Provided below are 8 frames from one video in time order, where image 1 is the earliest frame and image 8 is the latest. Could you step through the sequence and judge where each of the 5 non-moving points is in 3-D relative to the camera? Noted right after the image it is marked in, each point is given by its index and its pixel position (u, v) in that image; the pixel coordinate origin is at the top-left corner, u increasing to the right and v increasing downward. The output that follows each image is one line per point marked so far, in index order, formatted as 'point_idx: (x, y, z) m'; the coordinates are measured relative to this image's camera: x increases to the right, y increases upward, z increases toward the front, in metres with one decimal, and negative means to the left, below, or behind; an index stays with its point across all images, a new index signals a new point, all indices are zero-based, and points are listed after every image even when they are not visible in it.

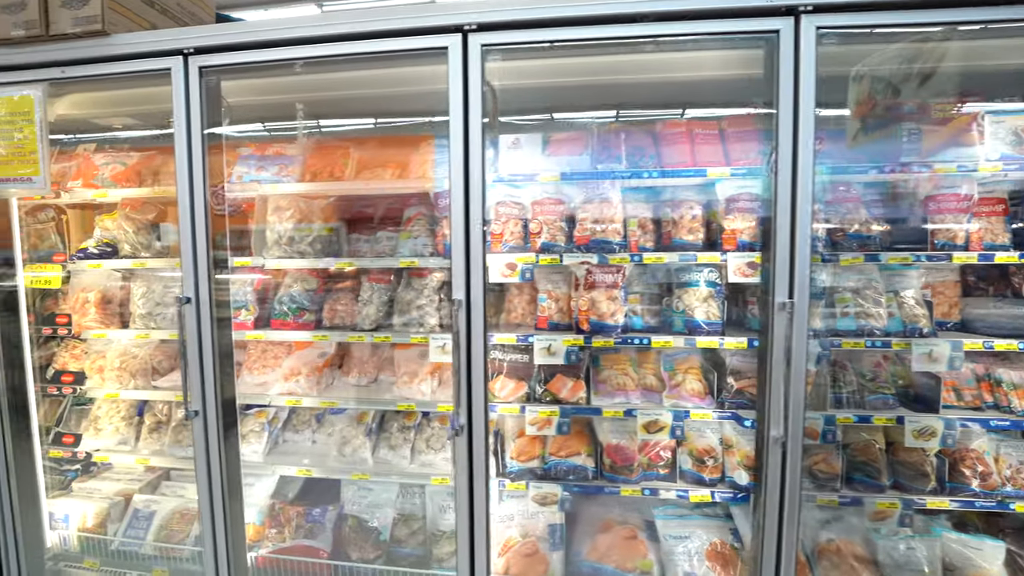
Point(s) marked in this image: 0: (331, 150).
0: (-0.7, +0.5, +1.7) m
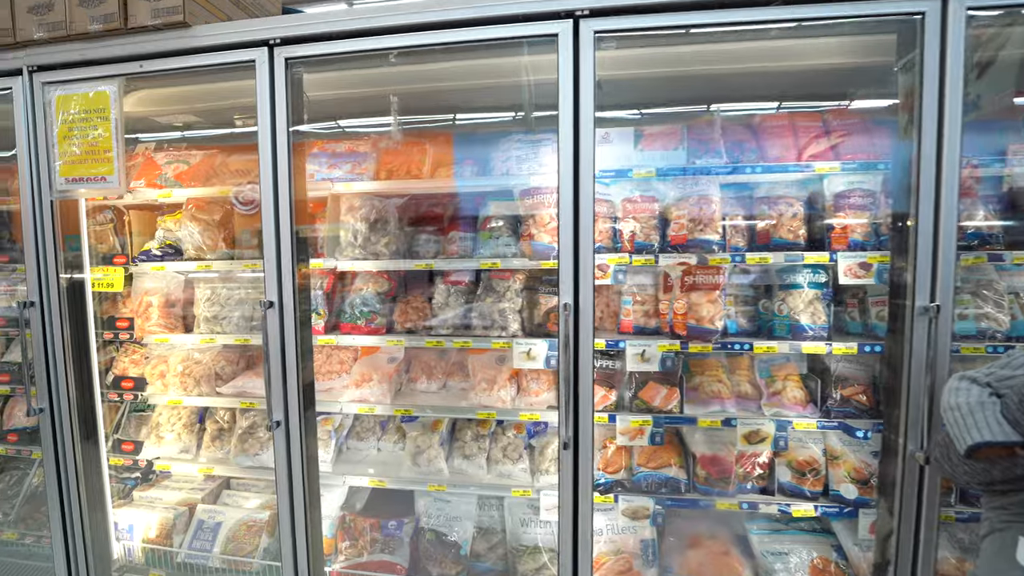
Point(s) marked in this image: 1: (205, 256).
0: (-0.4, +0.5, +1.6) m
1: (-1.2, +0.1, +1.7) m
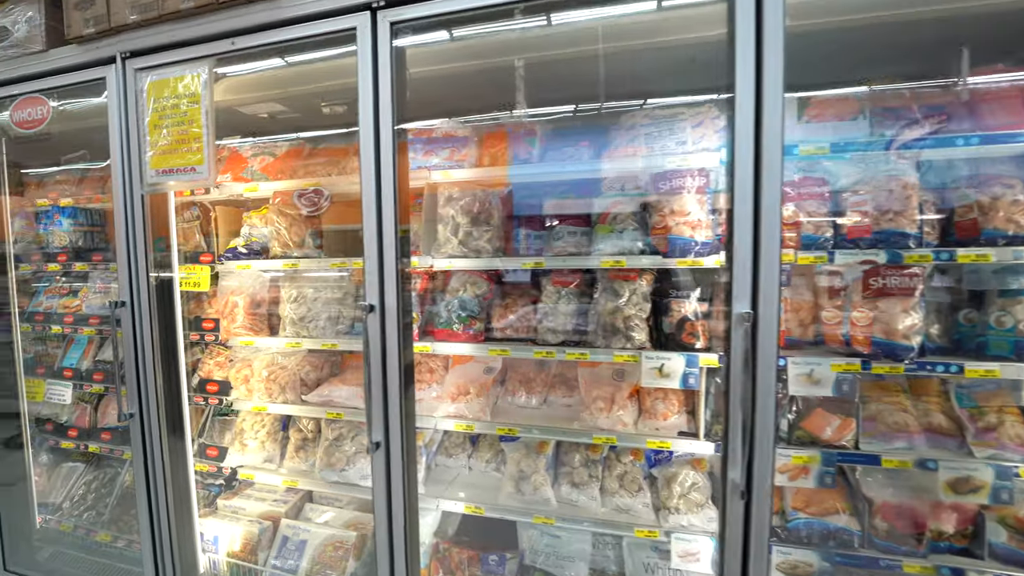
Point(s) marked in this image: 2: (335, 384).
0: (0.0, +0.5, +1.4) m
1: (-0.8, +0.1, +1.5) m
2: (-0.7, -0.4, +1.6) m
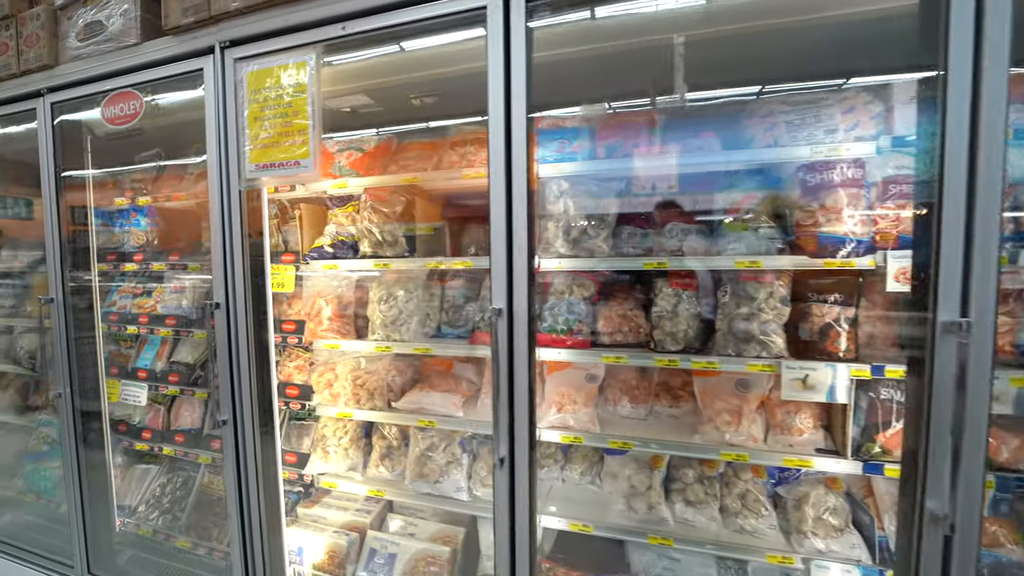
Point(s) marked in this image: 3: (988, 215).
0: (+0.3, +0.5, +1.3) m
1: (-0.4, +0.1, +1.5) m
2: (-0.3, -0.4, +1.5) m
3: (+0.9, +0.1, +0.8) m
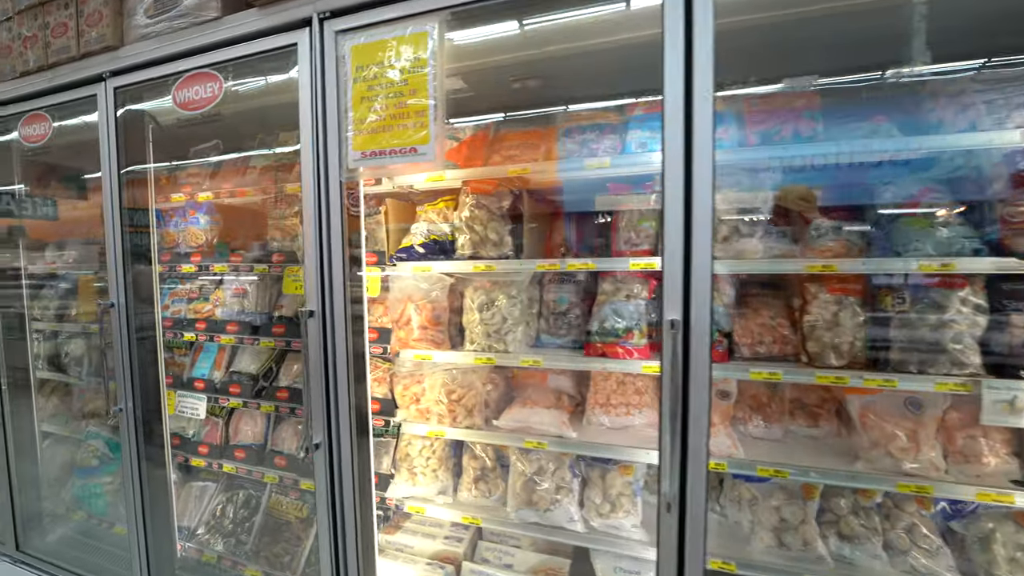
0: (+0.7, +0.5, +1.1) m
1: (-0.1, +0.1, +1.3) m
2: (0.0, -0.4, +1.4) m
3: (+1.2, +0.1, +0.6) m
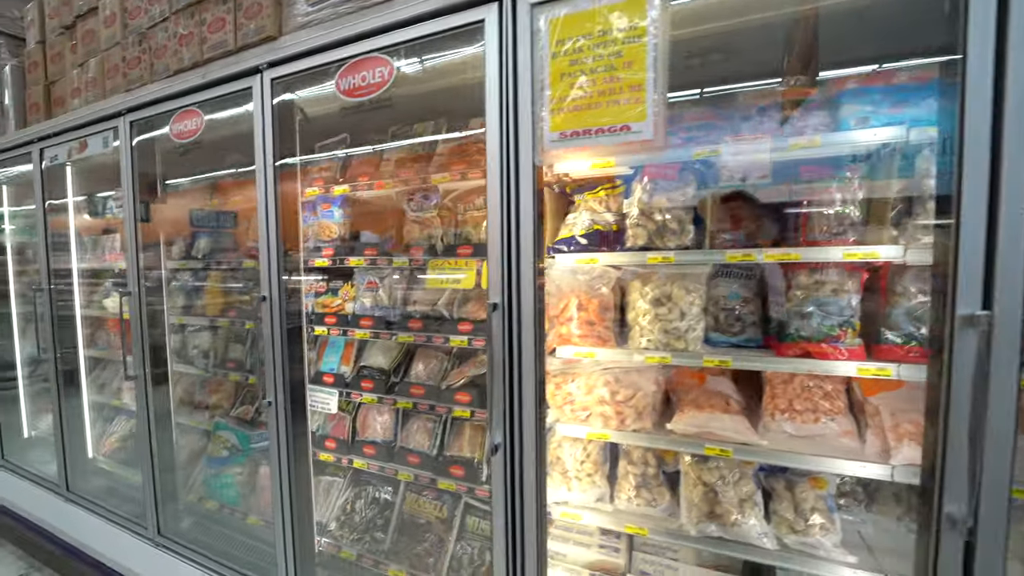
0: (+1.2, +0.5, +1.0) m
1: (+0.4, +0.1, +1.2) m
2: (+0.5, -0.4, +1.3) m
3: (+1.6, +0.1, +0.4) m
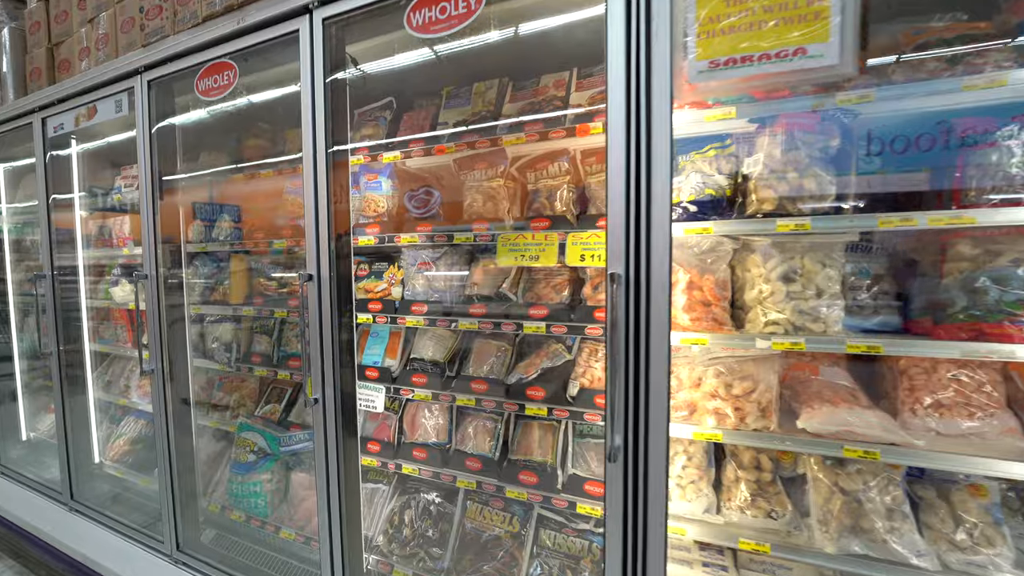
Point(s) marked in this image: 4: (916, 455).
0: (+1.4, +0.6, +0.8) m
1: (+0.7, +0.2, +1.0) m
2: (+0.8, -0.3, +1.1) m
3: (+1.9, +0.2, +0.2) m
4: (+0.9, -0.4, +1.0) m
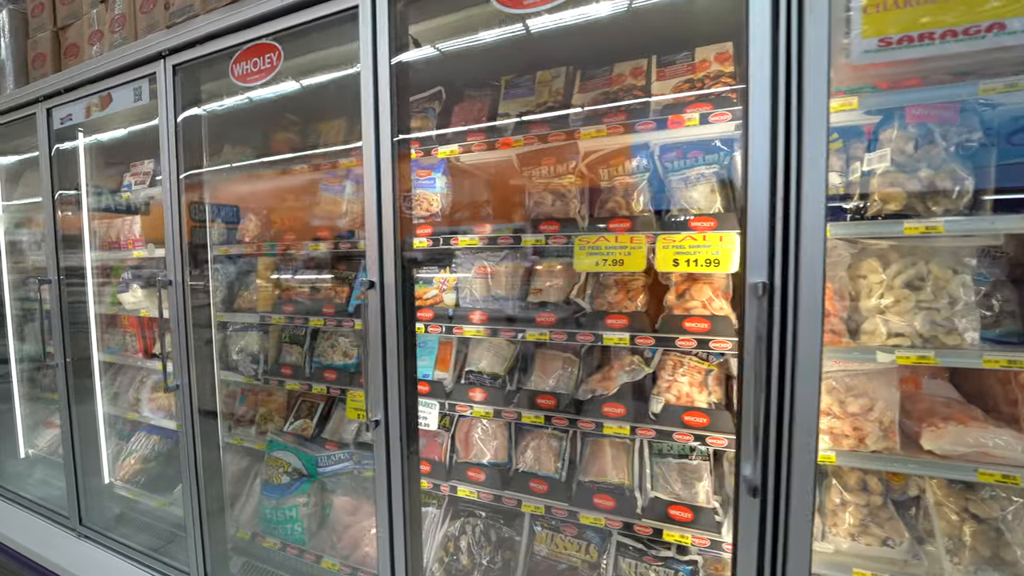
0: (+1.7, +0.6, +0.7) m
1: (+0.9, +0.2, +0.9) m
2: (+1.0, -0.3, +1.0) m
3: (+2.1, +0.2, +0.2) m
4: (+1.1, -0.4, +0.9) m
